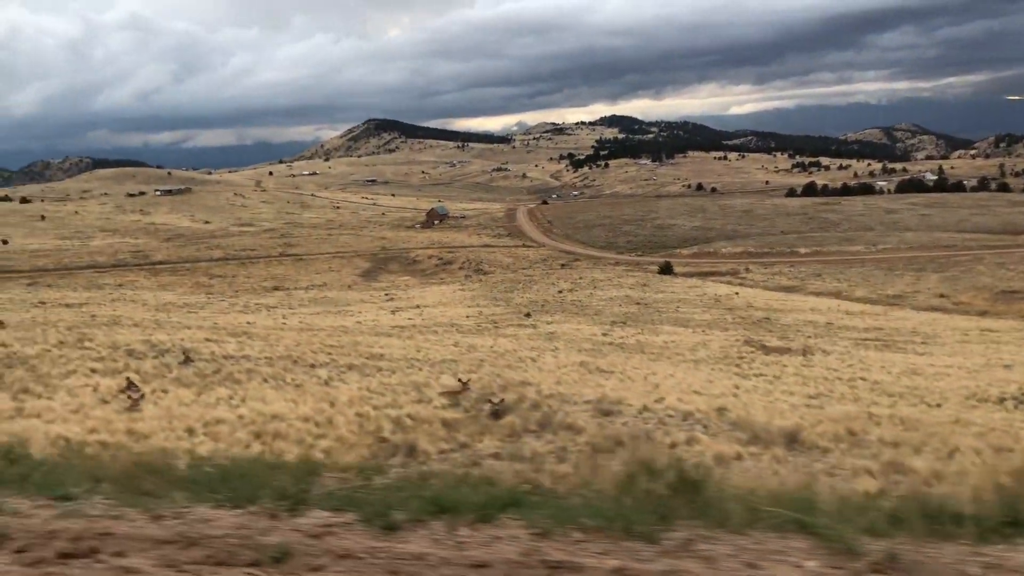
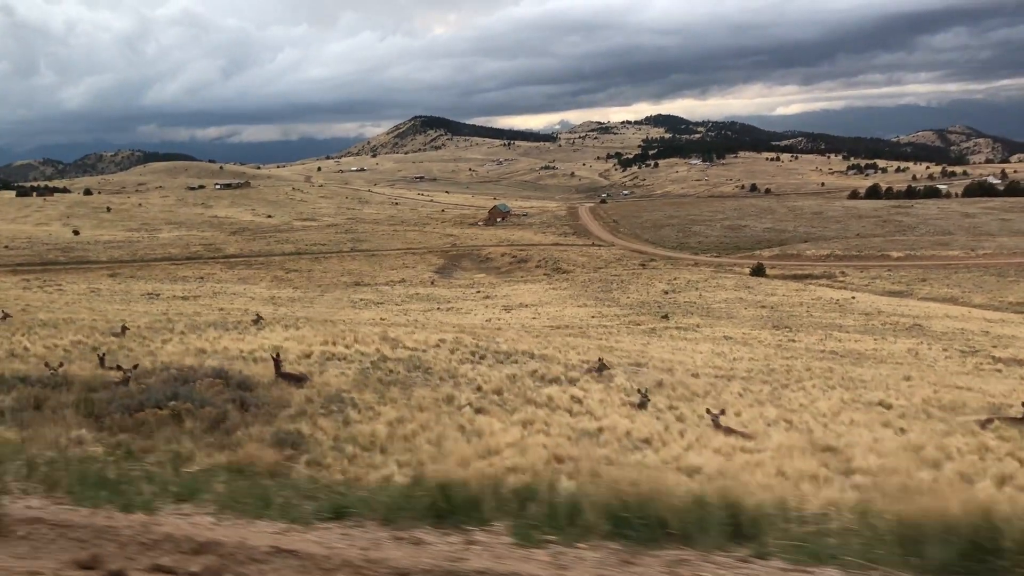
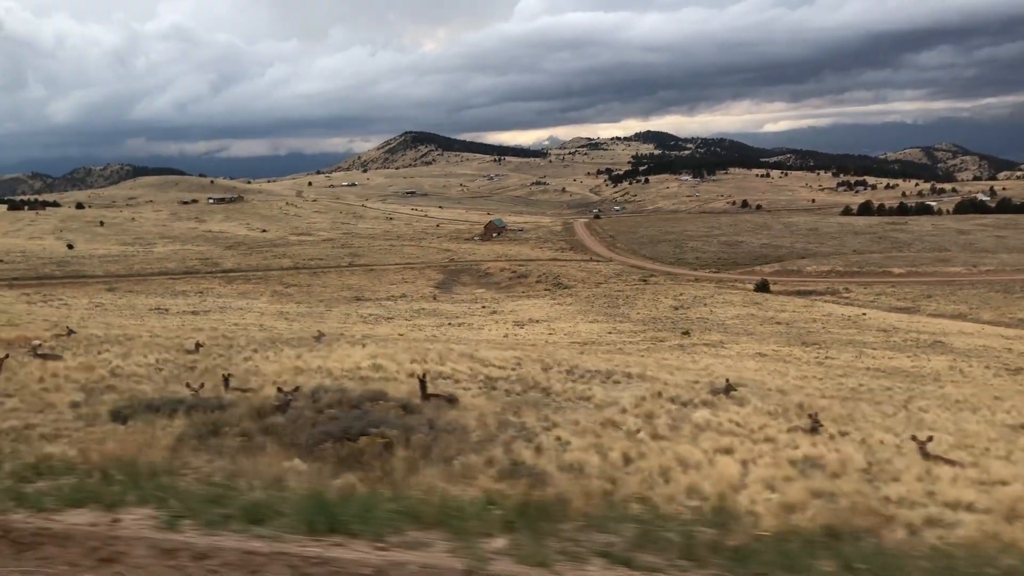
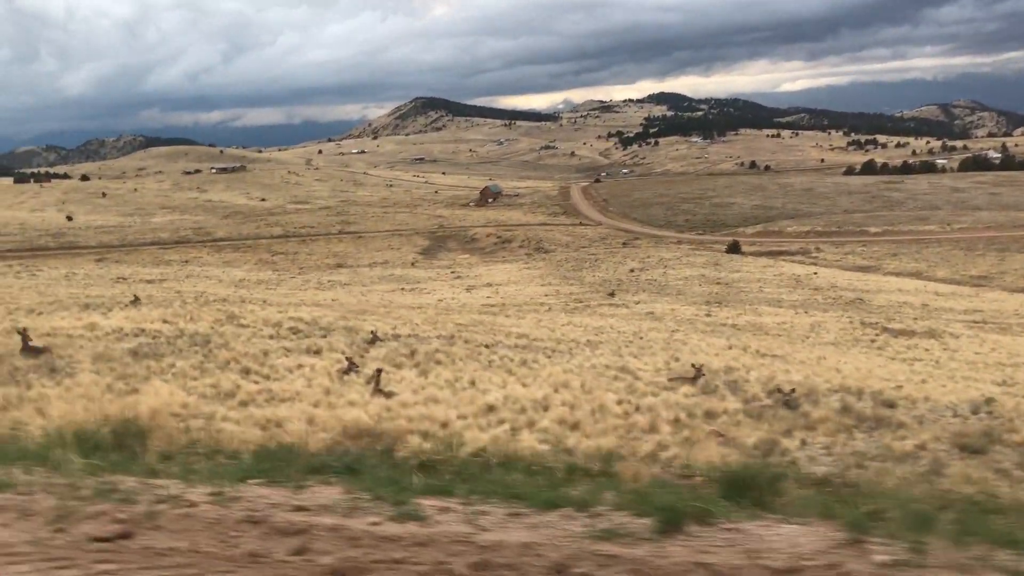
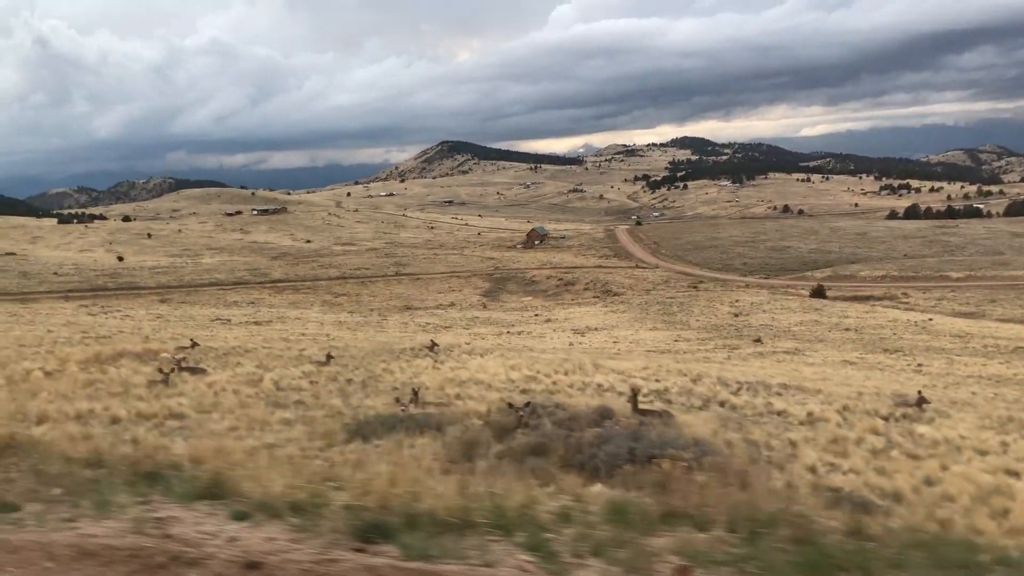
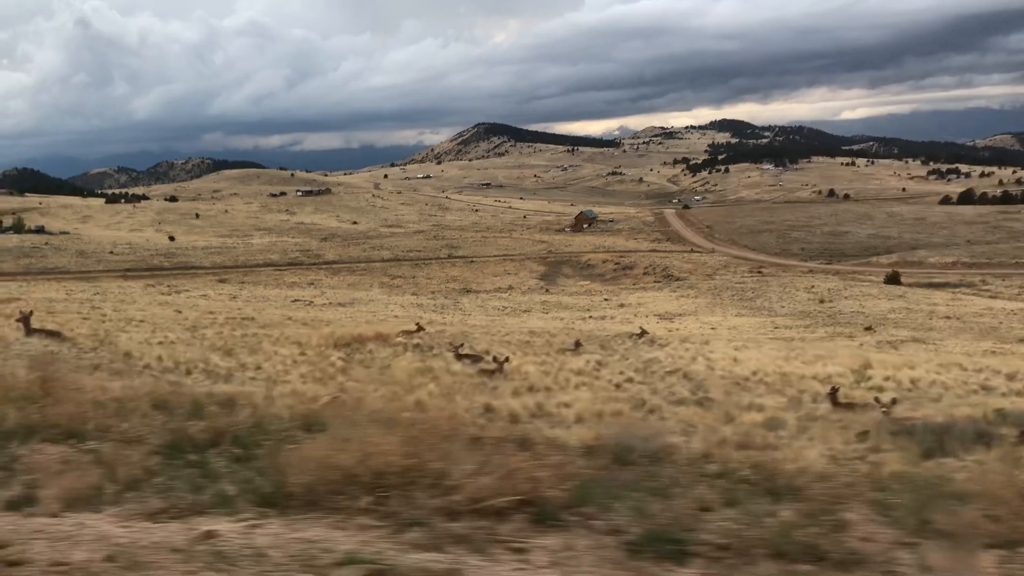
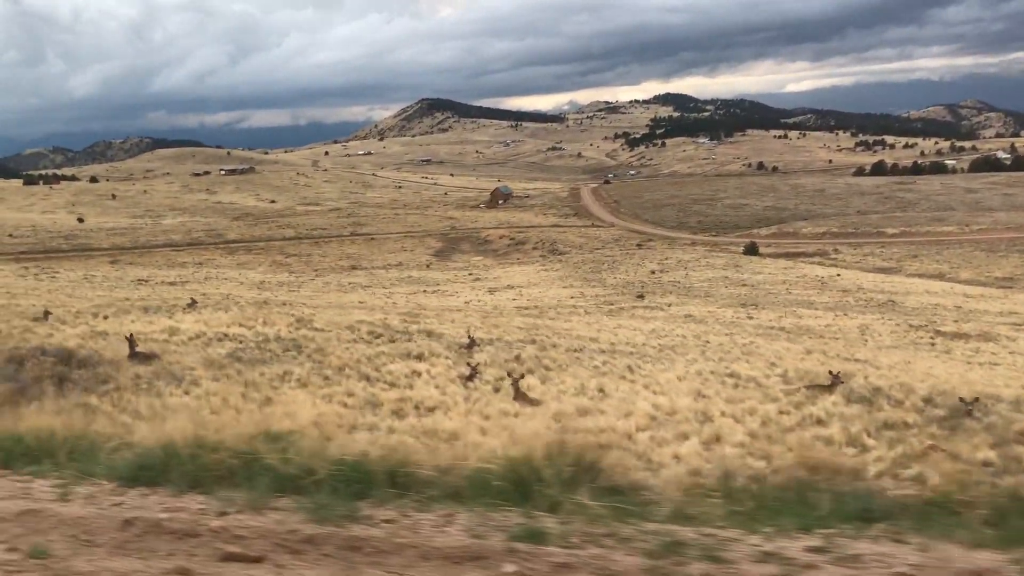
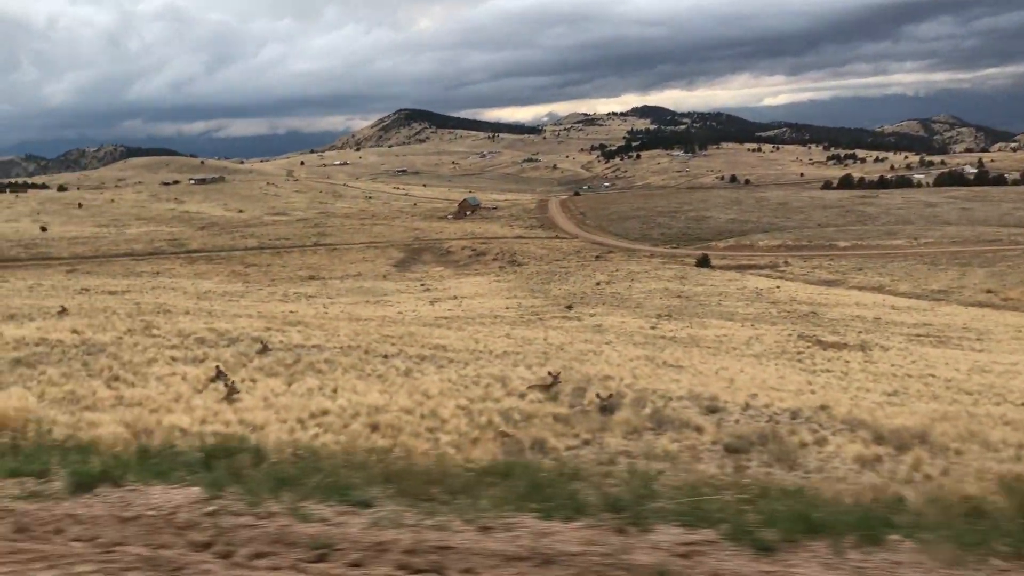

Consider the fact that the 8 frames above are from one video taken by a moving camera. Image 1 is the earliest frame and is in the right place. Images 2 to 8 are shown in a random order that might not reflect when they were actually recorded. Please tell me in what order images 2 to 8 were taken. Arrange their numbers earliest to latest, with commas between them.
8, 4, 7, 2, 3, 5, 6
